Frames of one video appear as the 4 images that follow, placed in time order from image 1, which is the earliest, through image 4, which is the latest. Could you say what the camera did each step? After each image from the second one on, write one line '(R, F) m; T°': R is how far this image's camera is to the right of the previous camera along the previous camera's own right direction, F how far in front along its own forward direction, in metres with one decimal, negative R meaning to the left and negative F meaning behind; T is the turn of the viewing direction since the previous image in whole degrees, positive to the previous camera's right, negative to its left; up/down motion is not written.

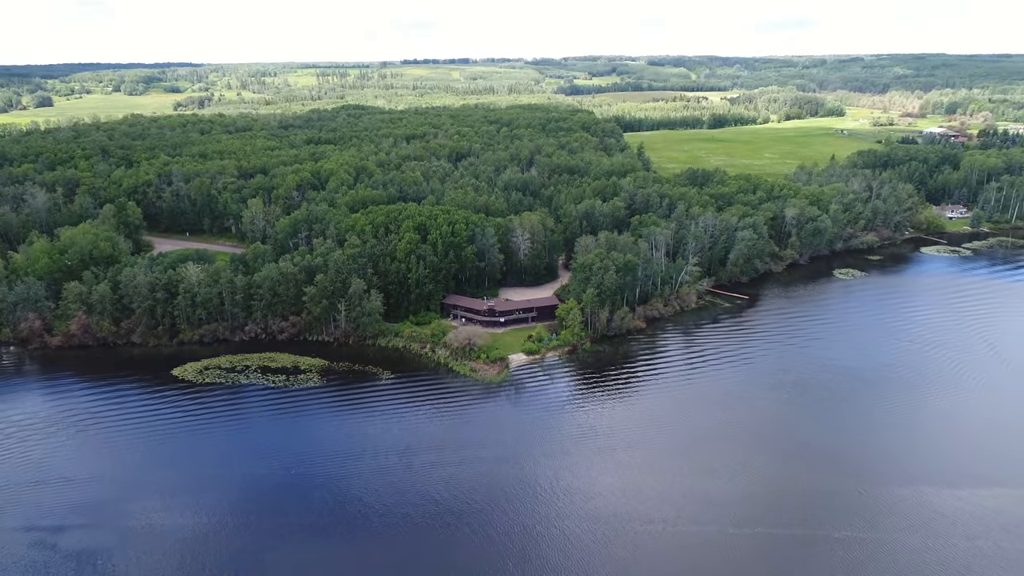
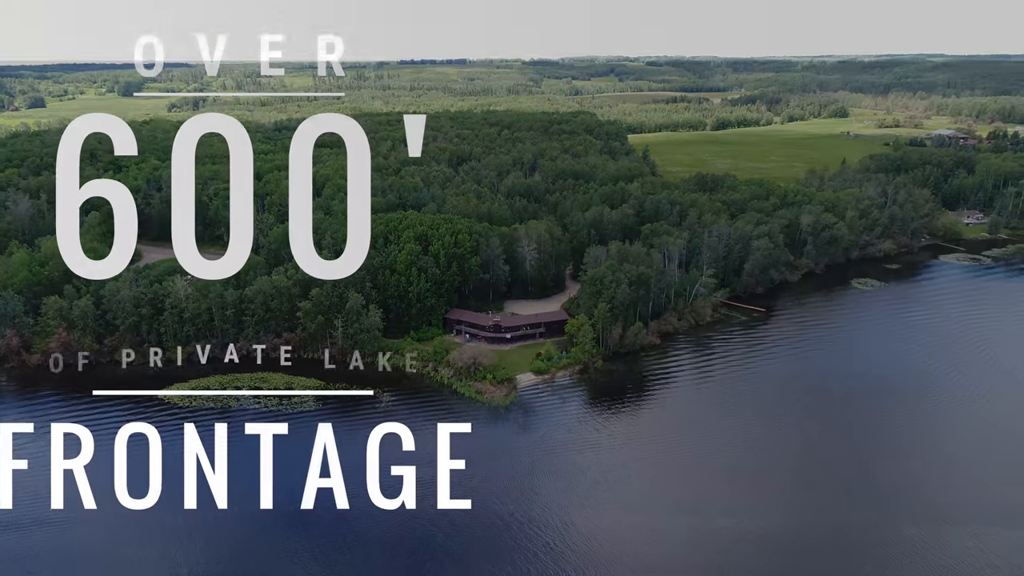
(-0.8, +3.4) m; 0°
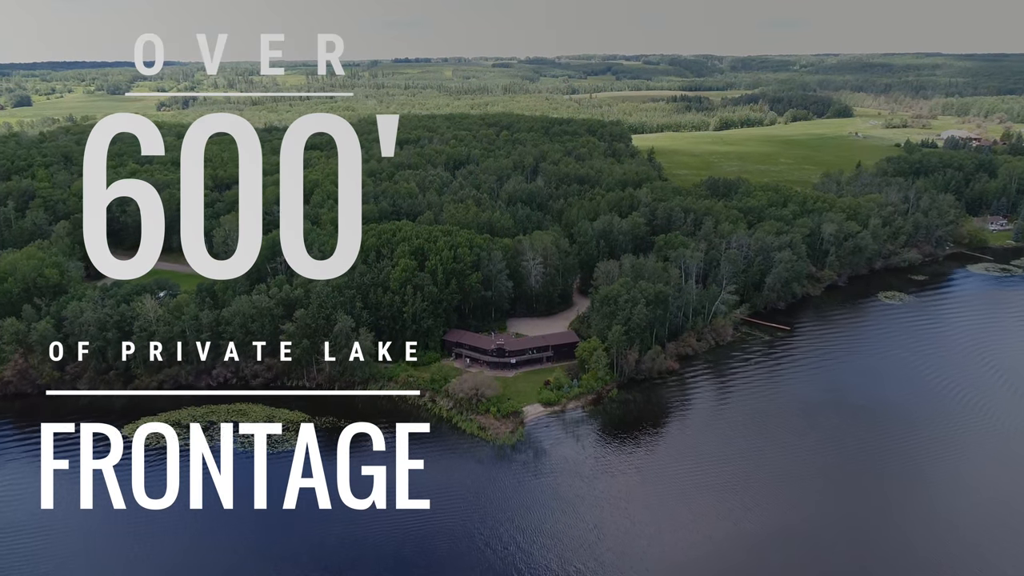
(-0.8, +5.4) m; 0°
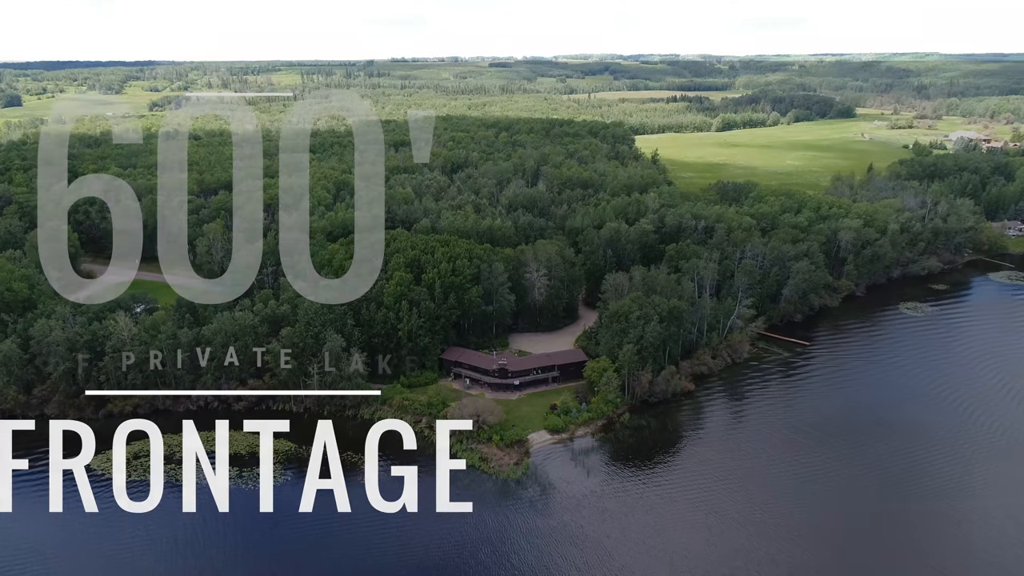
(-0.4, +3.8) m; 0°
